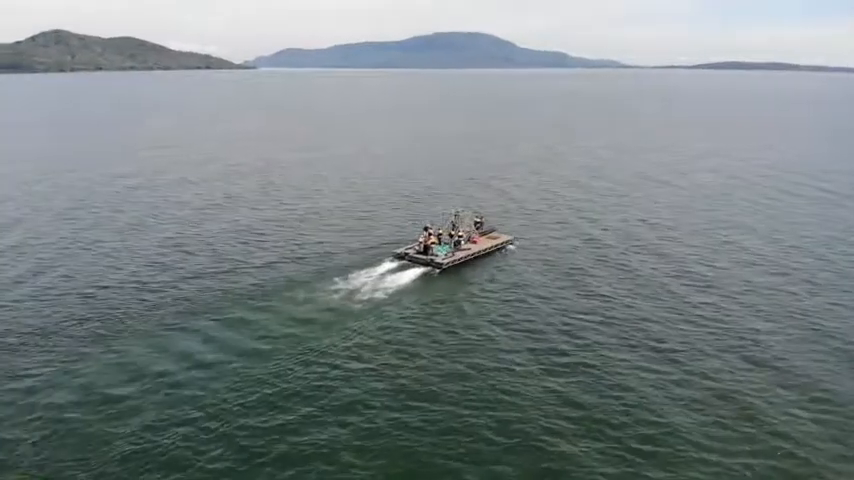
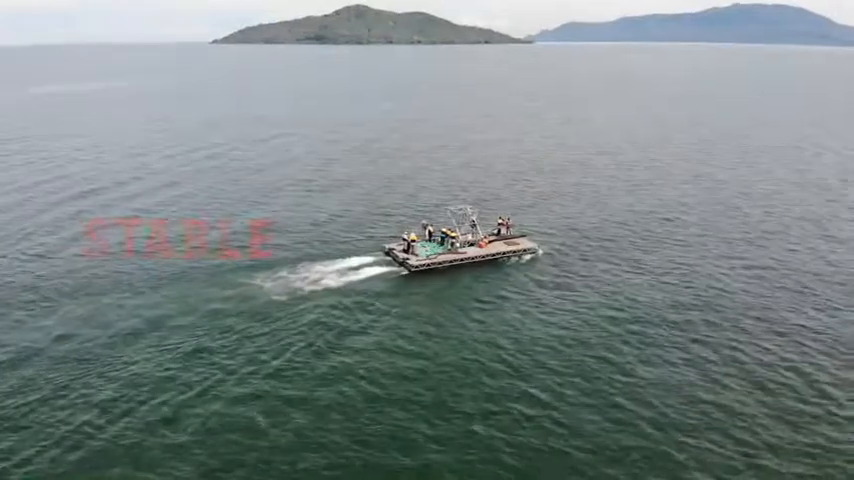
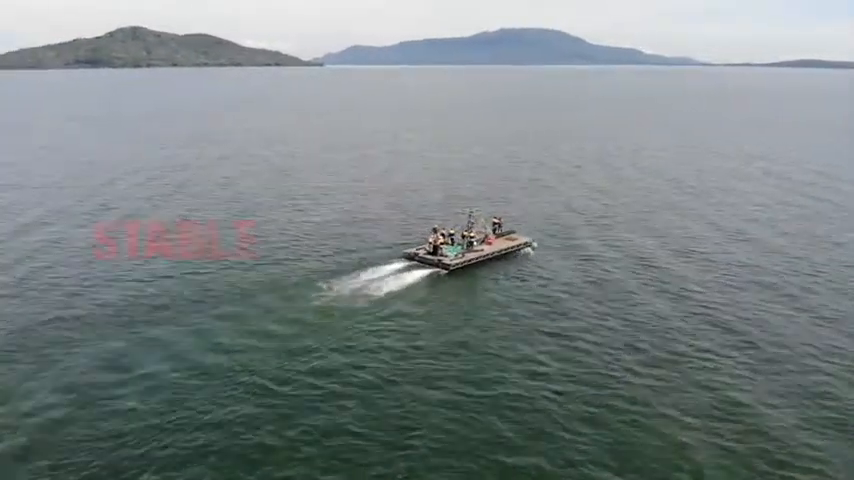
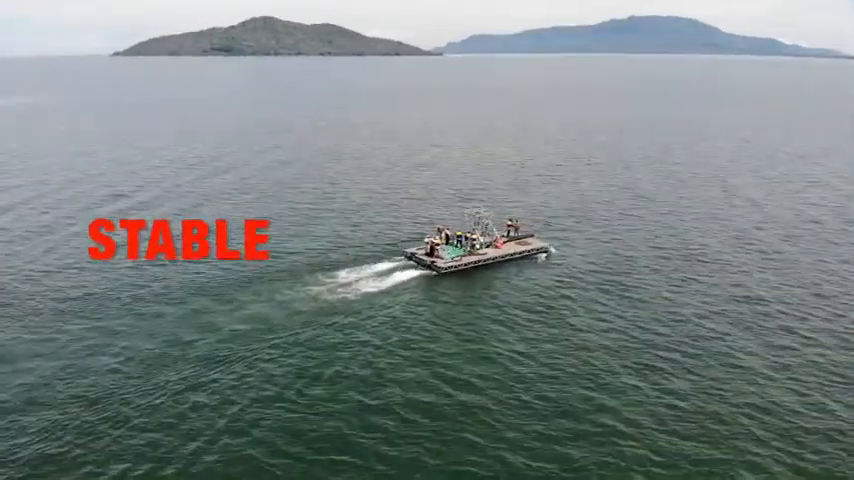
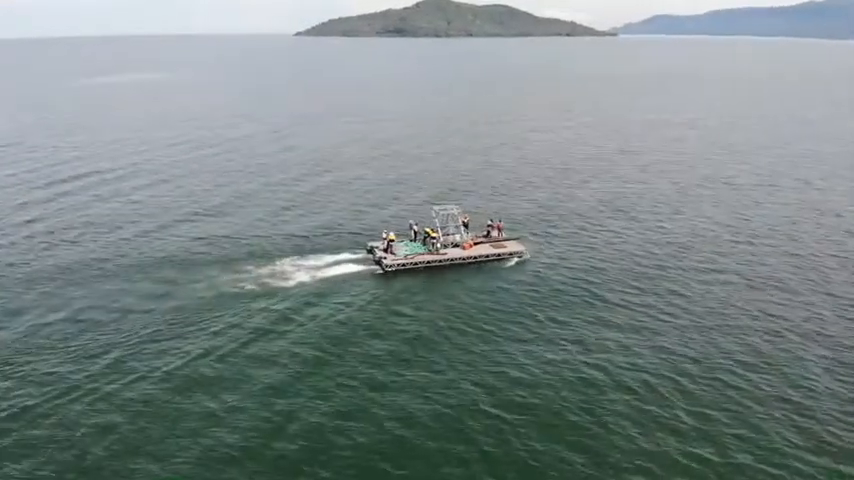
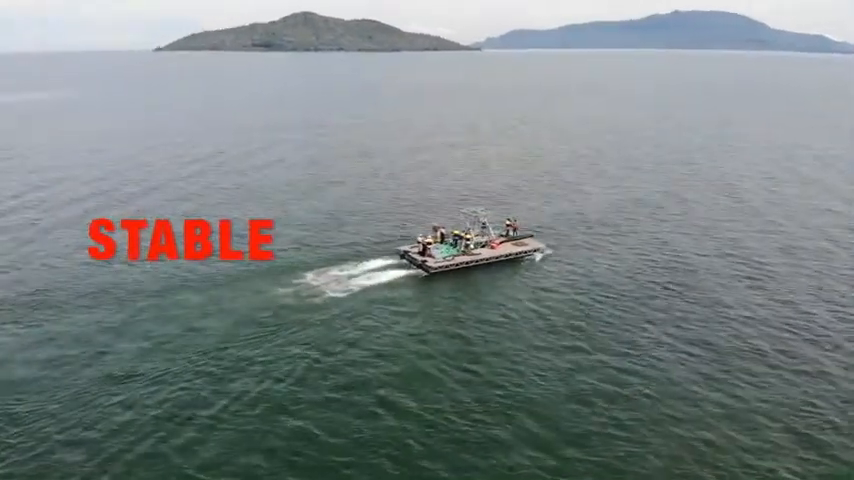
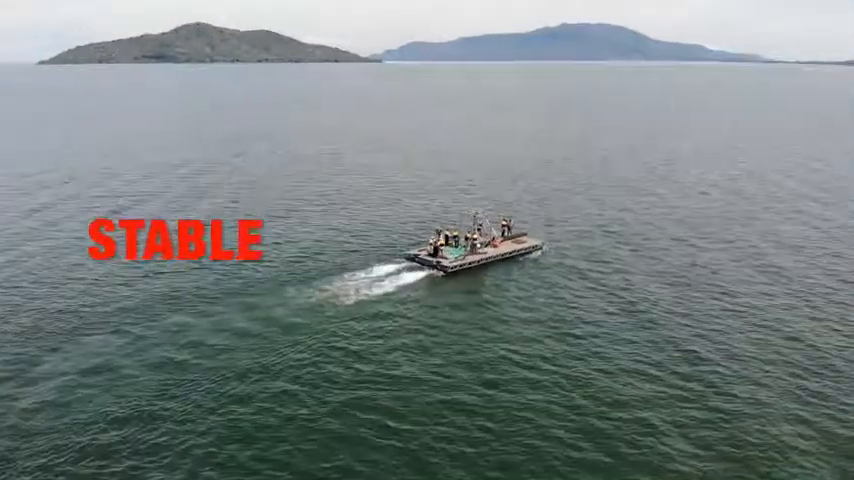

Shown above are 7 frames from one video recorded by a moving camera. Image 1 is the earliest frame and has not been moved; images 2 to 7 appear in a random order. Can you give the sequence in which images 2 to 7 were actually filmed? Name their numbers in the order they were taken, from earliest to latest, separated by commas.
3, 7, 4, 6, 2, 5
